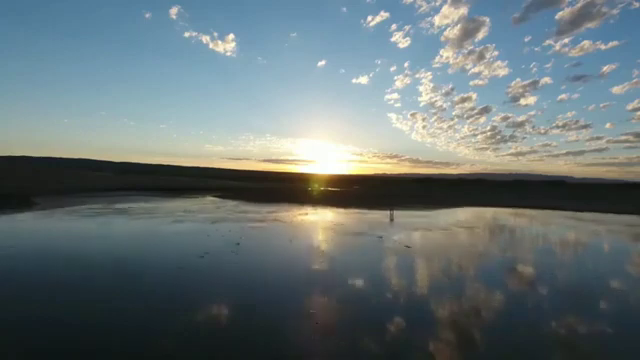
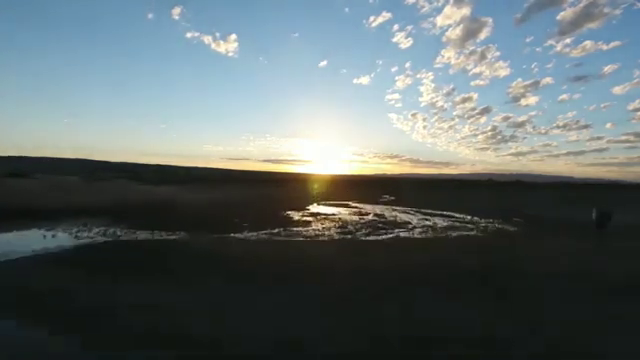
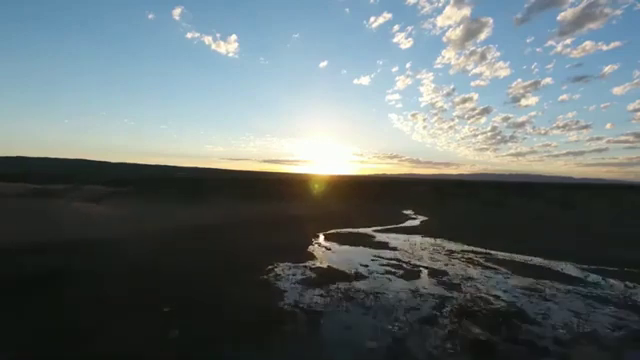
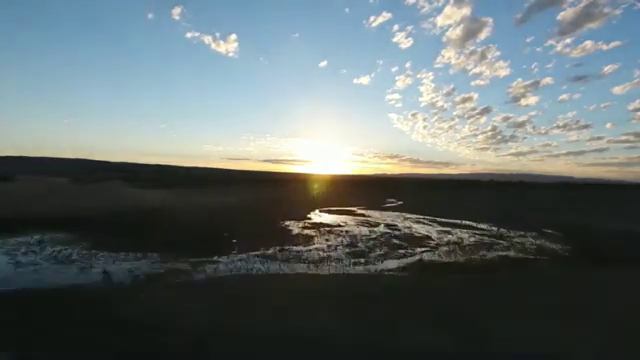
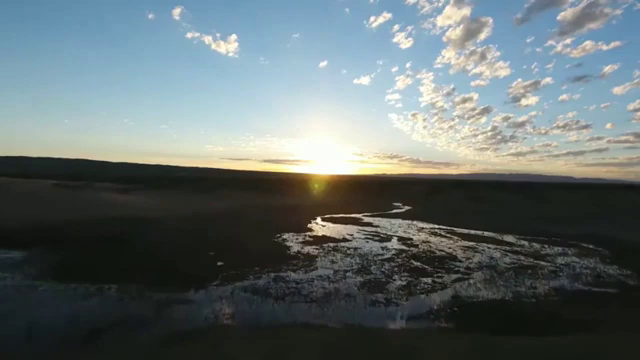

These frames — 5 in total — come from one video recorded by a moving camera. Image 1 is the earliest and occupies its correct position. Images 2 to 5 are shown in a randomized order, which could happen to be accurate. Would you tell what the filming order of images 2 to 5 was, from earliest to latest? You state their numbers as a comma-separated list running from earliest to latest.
2, 4, 5, 3
